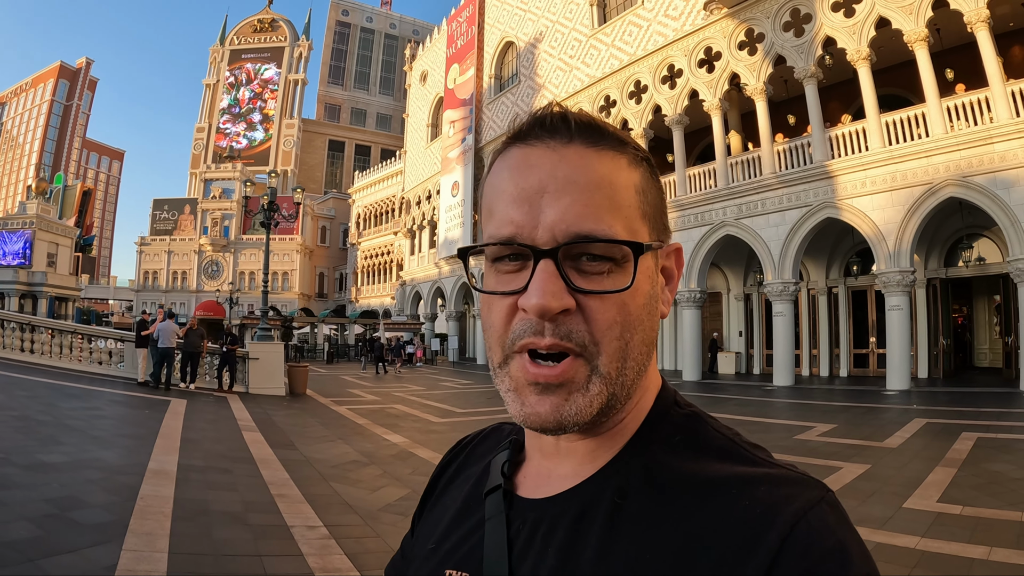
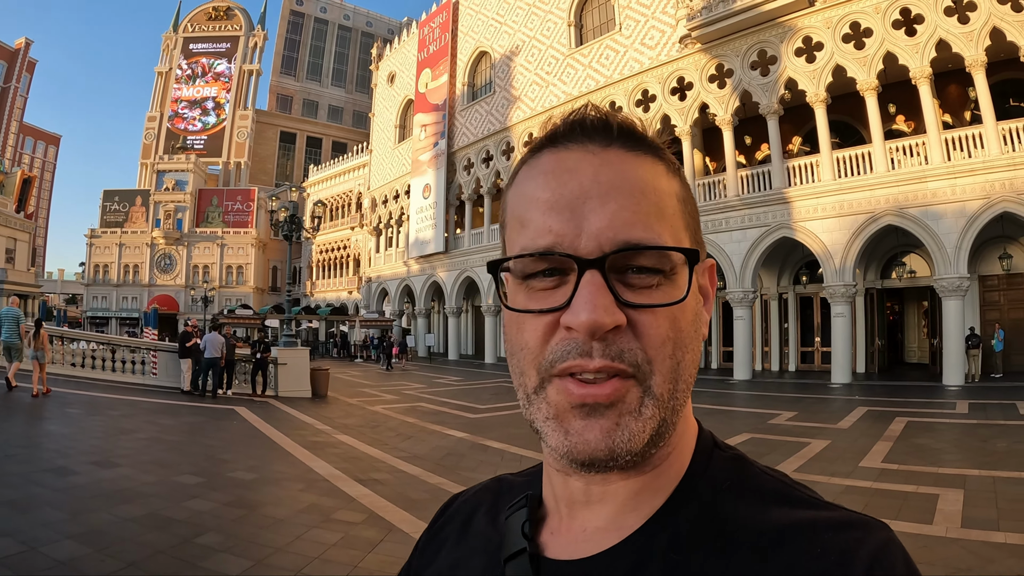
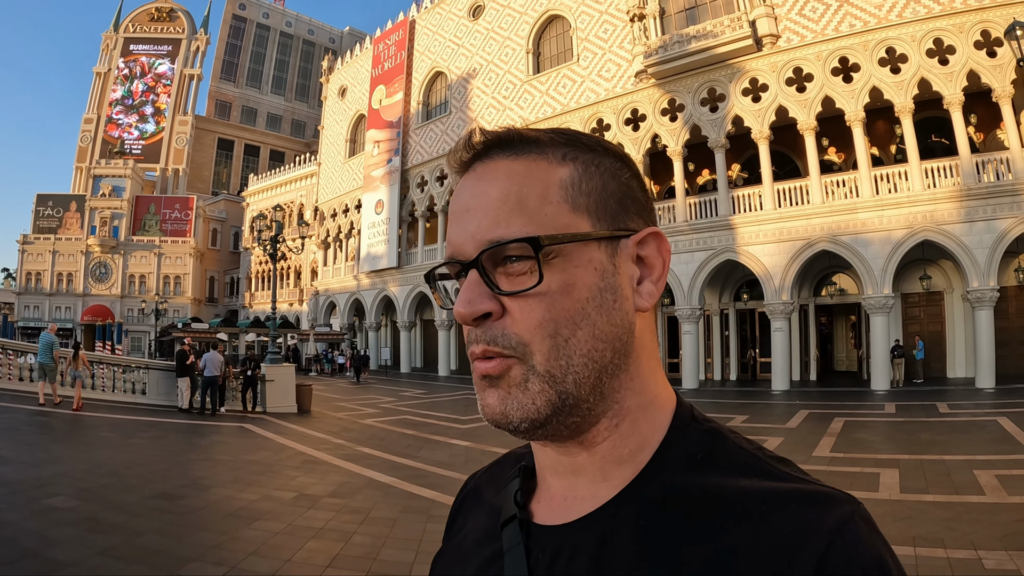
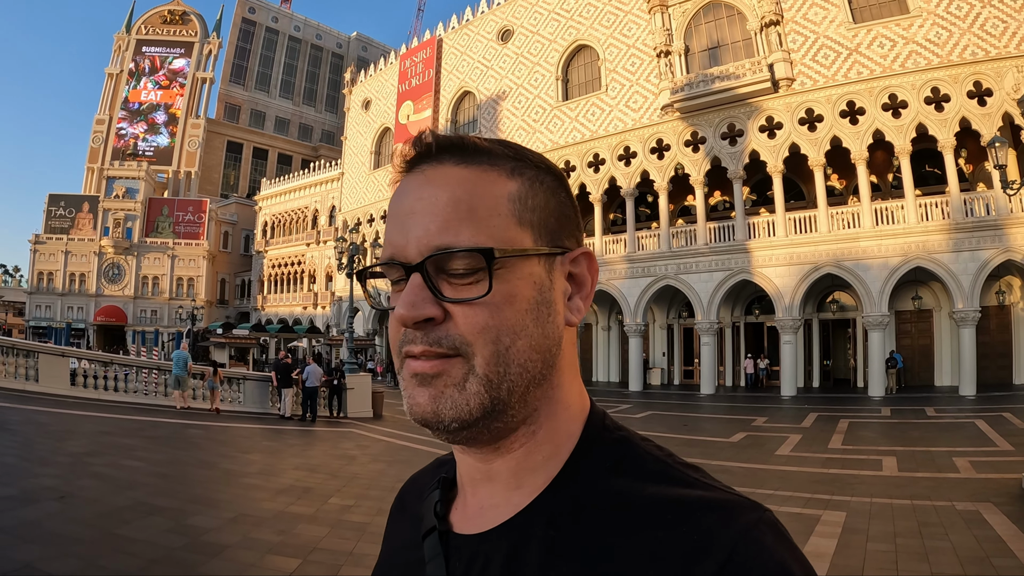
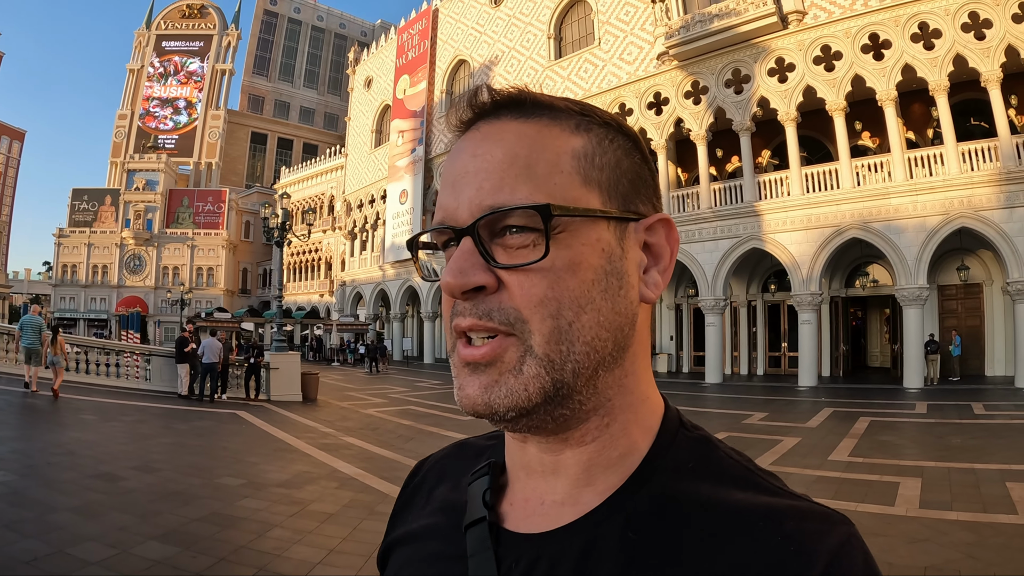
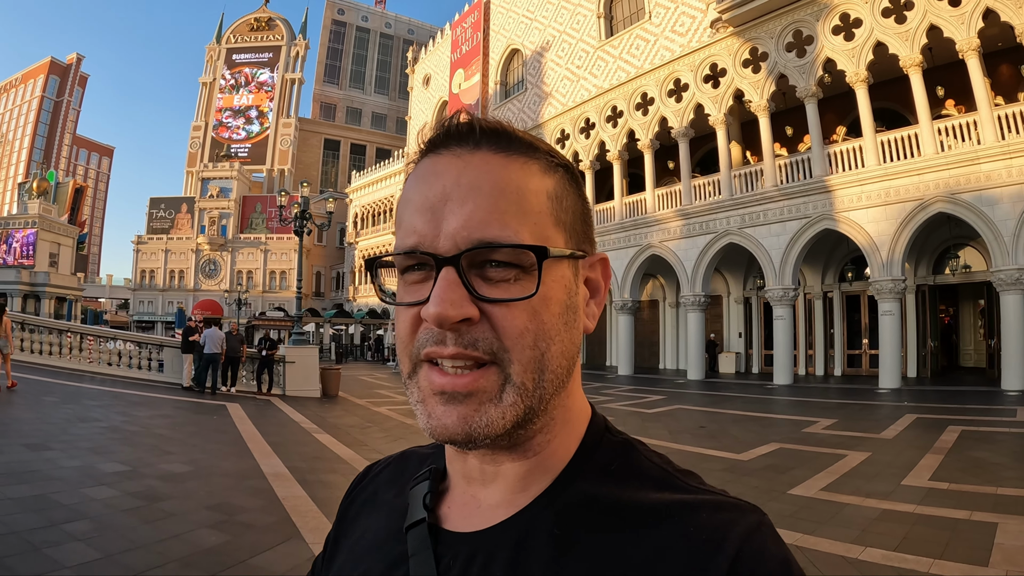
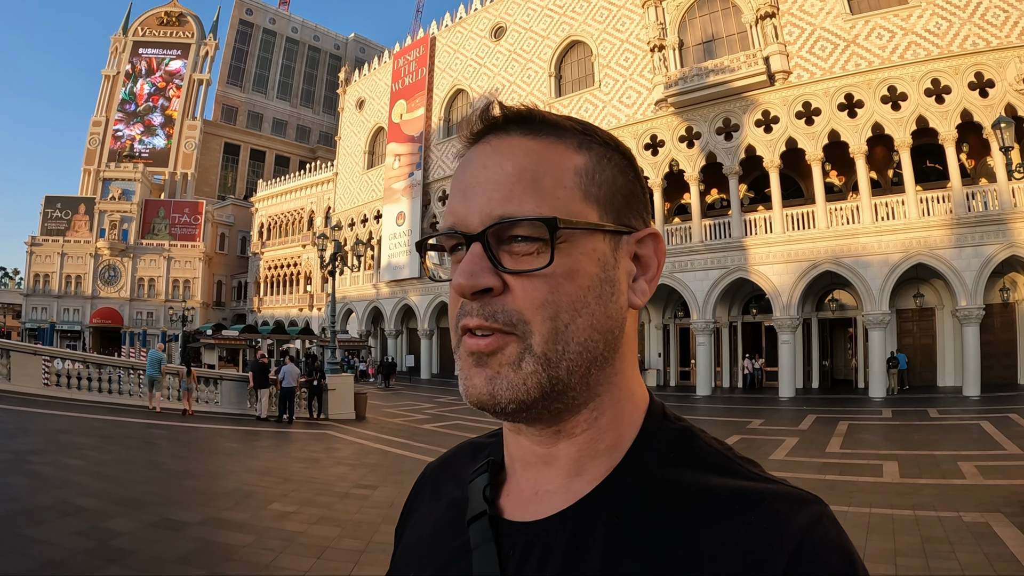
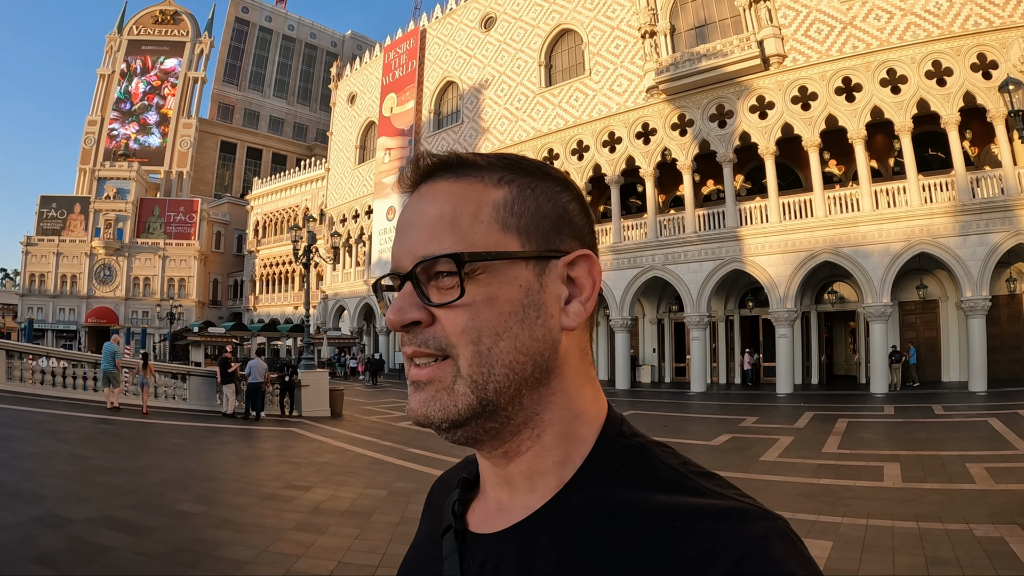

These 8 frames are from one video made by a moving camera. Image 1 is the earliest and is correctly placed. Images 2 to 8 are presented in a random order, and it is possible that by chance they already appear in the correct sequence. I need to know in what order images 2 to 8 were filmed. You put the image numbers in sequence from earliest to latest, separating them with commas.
6, 2, 5, 3, 8, 7, 4
